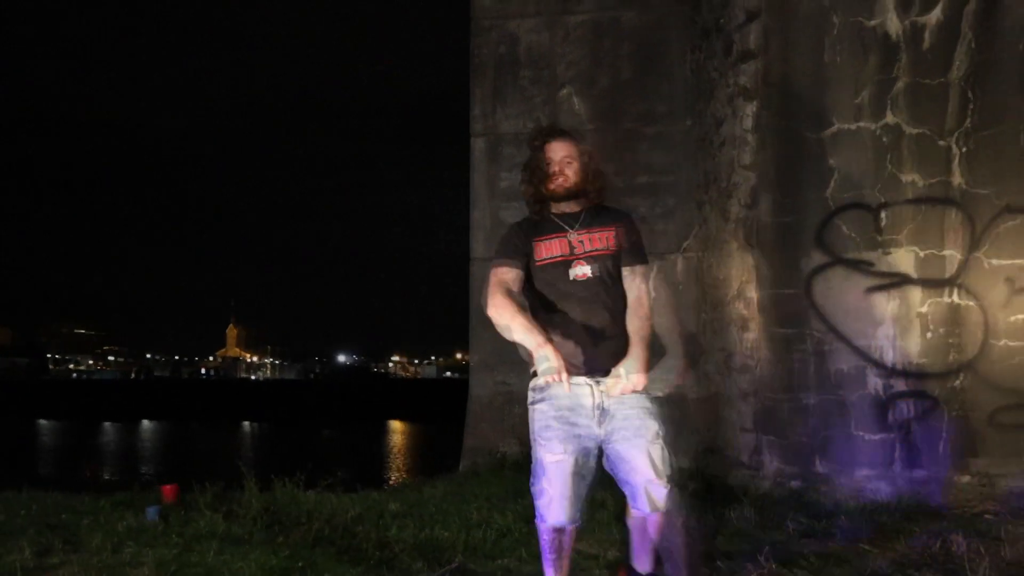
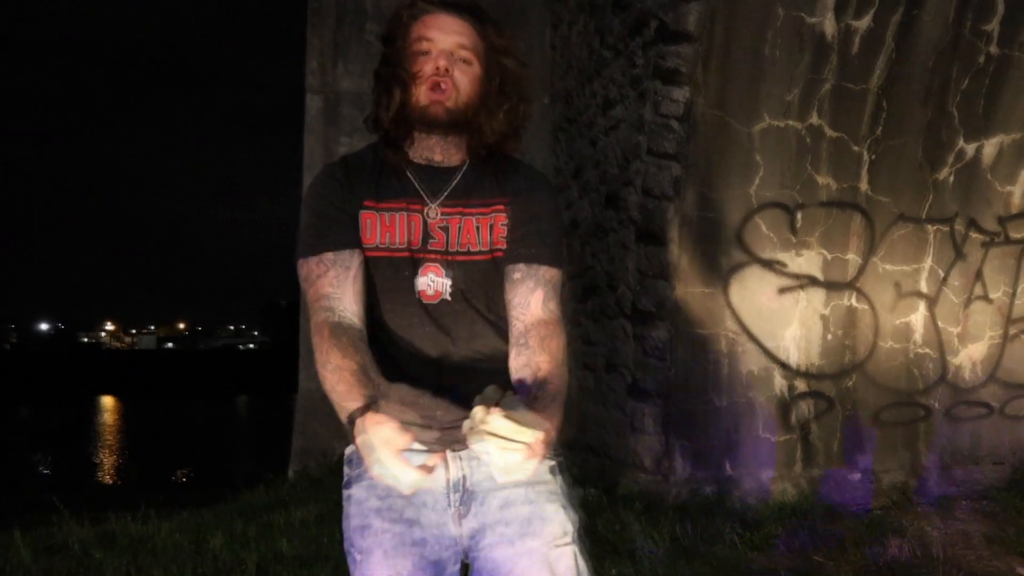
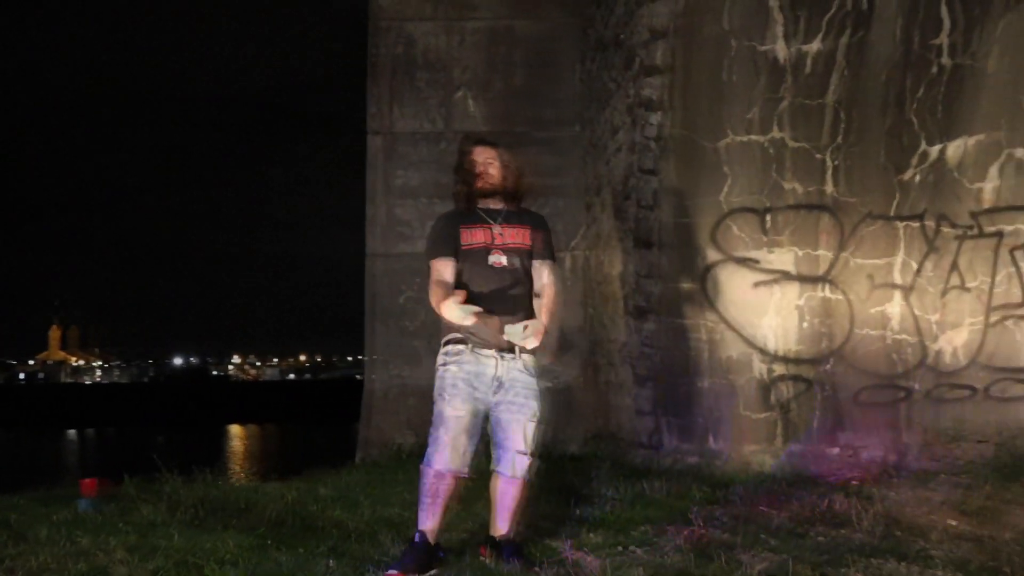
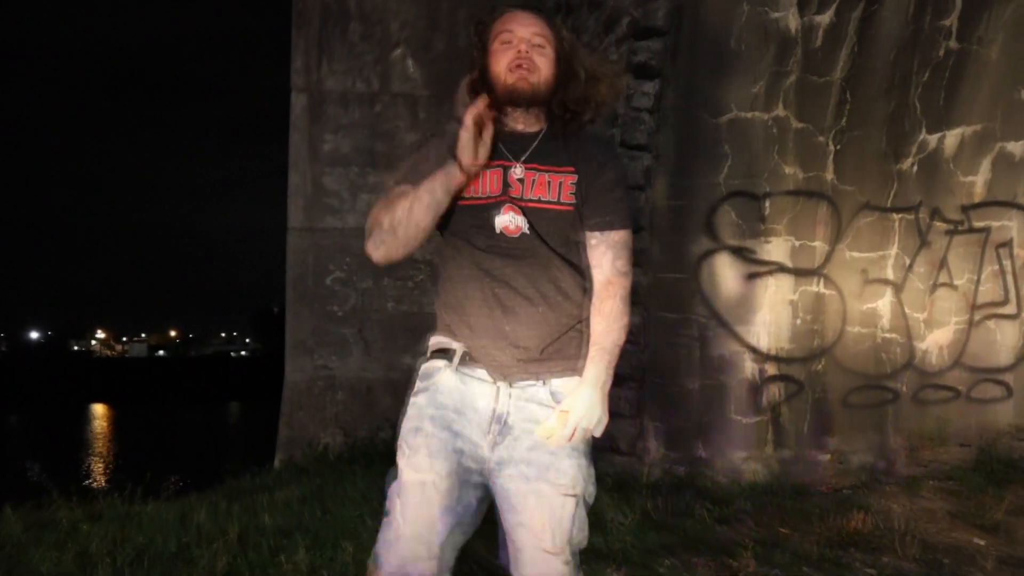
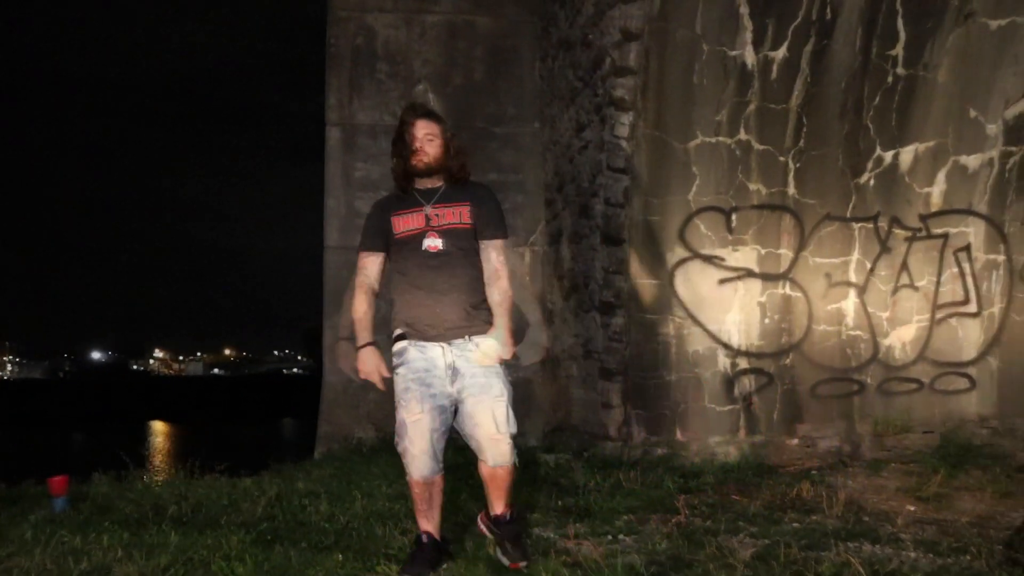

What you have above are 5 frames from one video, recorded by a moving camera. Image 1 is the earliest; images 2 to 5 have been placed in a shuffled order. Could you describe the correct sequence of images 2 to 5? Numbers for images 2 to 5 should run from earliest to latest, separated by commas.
3, 5, 4, 2
